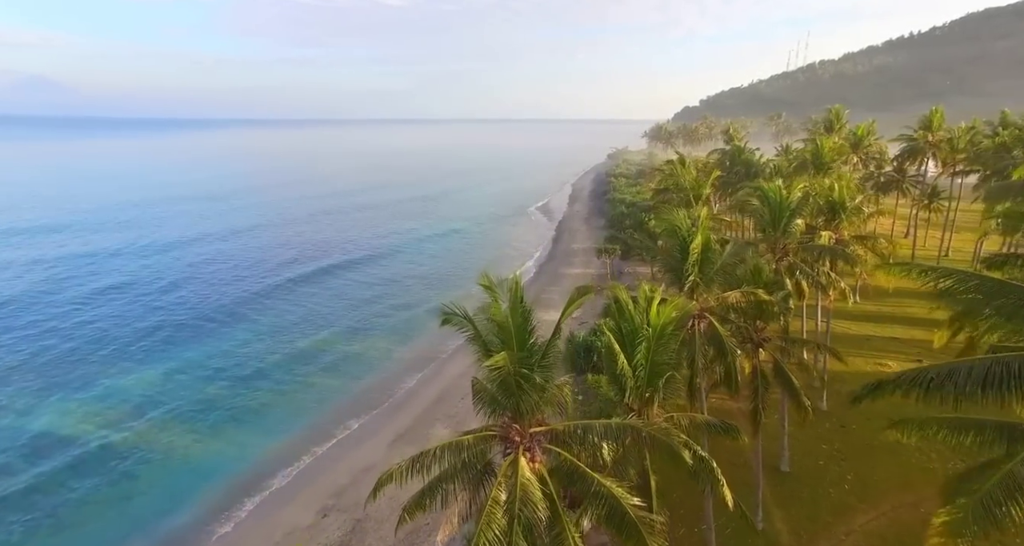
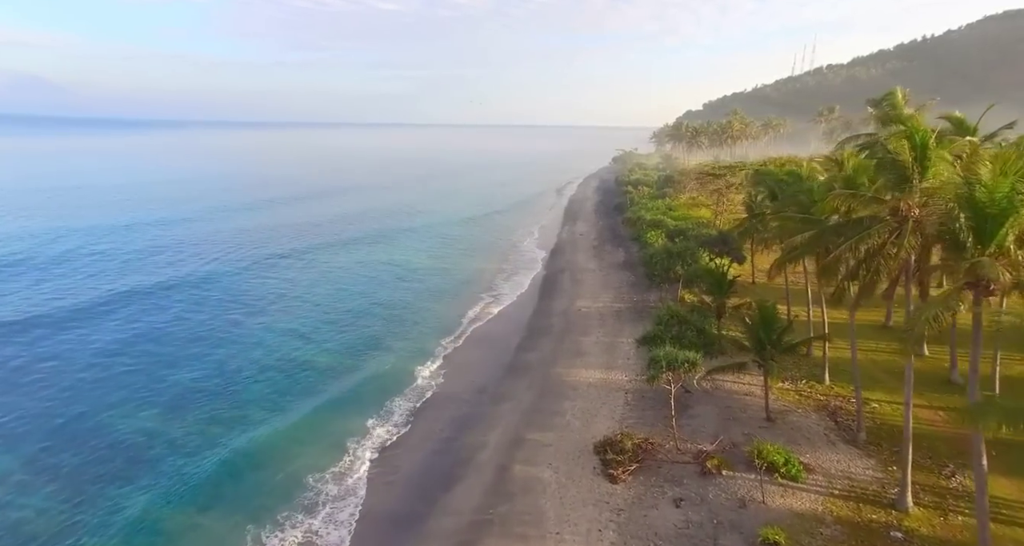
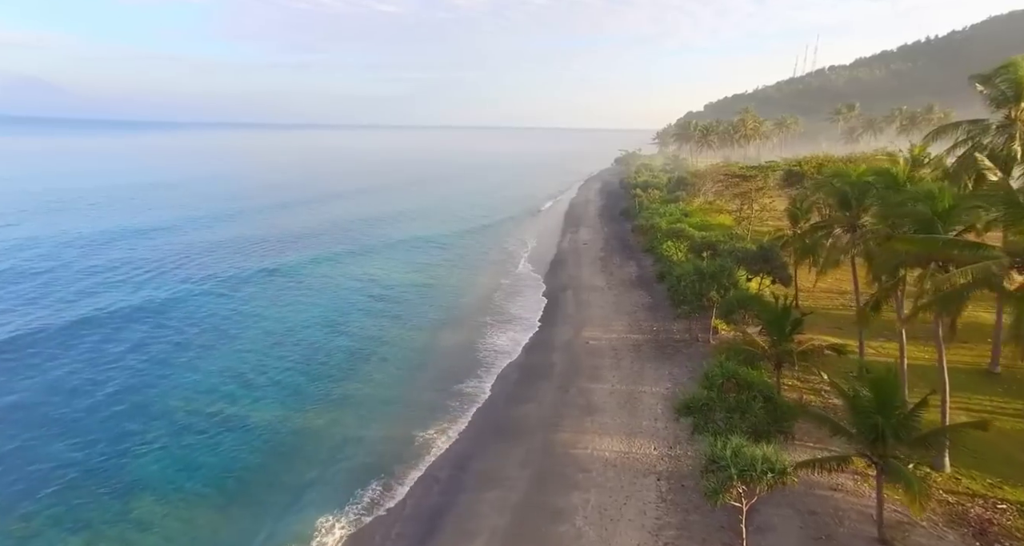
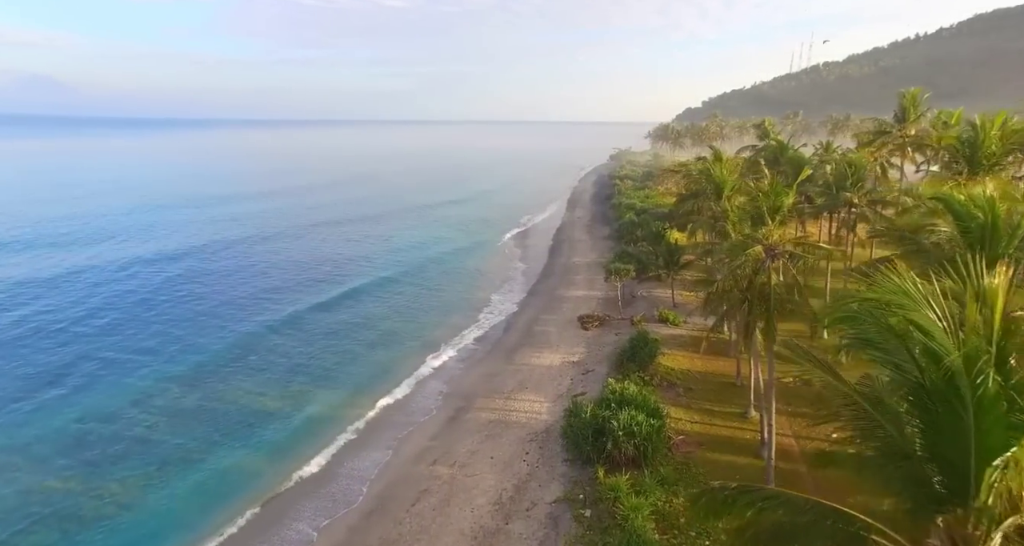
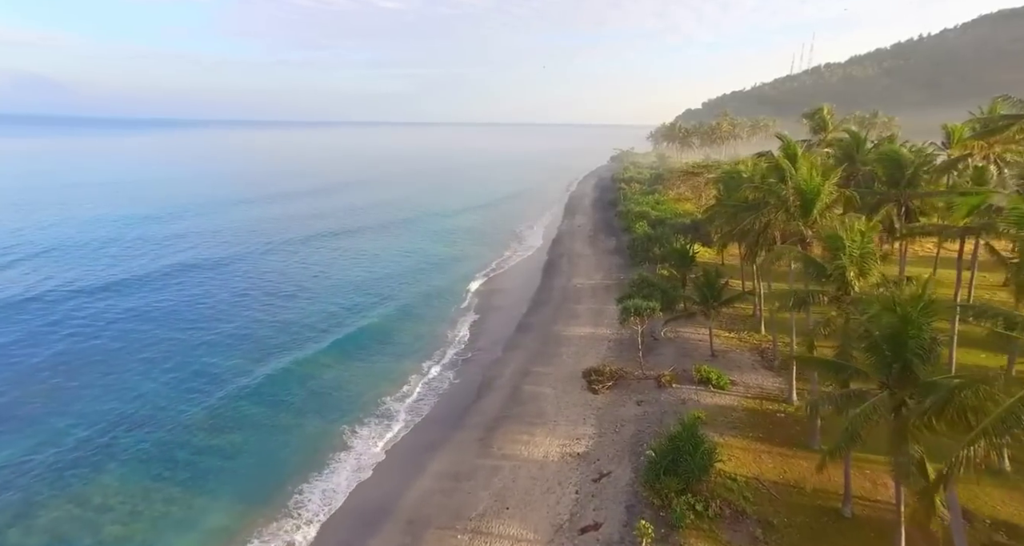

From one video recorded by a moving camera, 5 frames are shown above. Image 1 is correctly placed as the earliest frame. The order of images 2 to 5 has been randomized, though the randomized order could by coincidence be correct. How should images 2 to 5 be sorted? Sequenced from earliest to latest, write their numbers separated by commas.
4, 5, 2, 3
